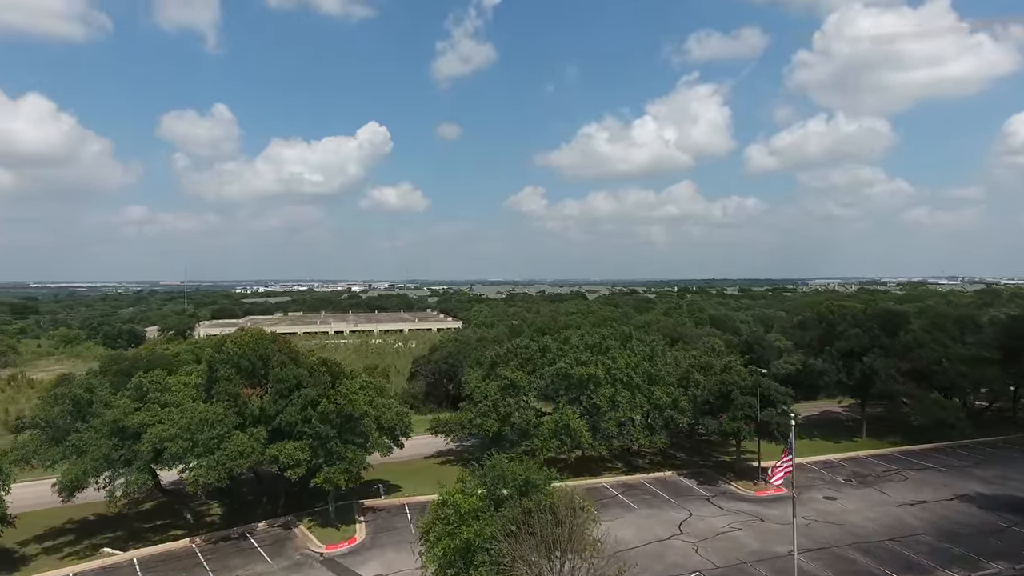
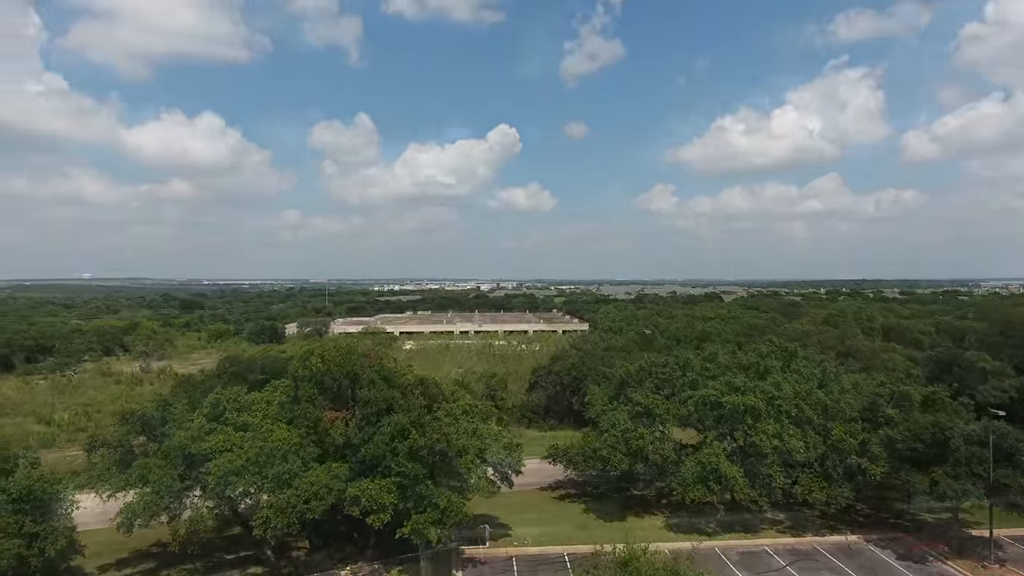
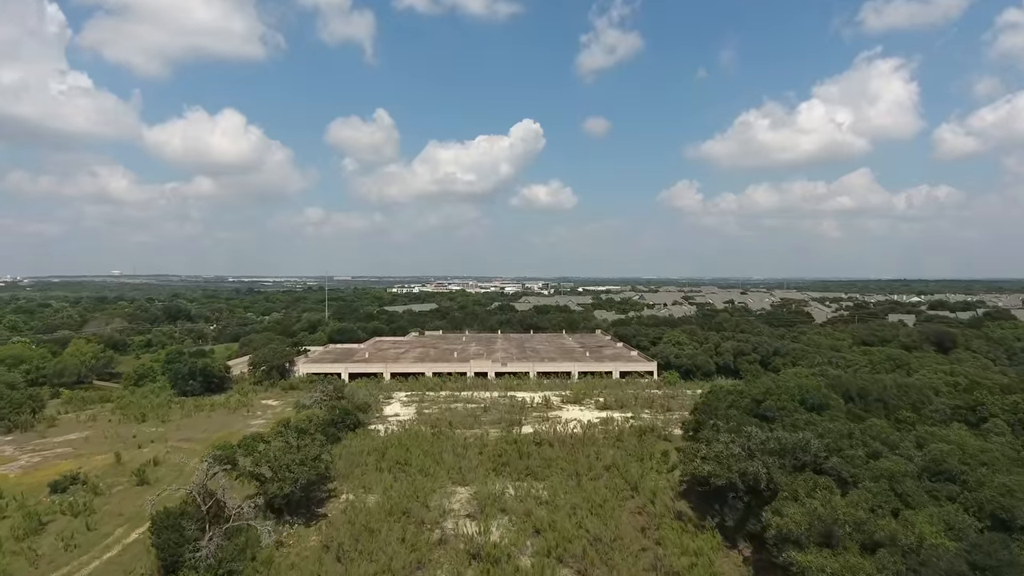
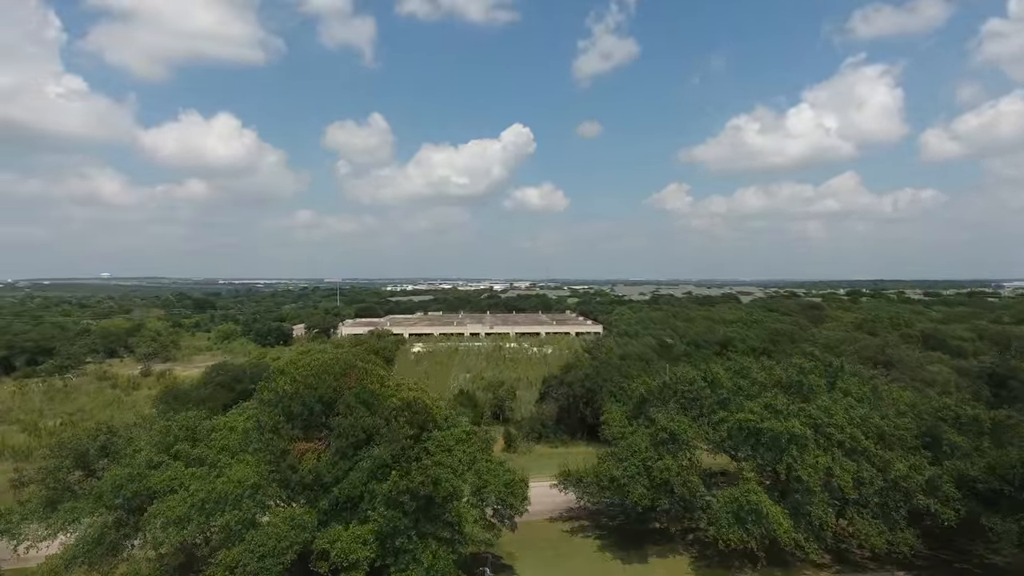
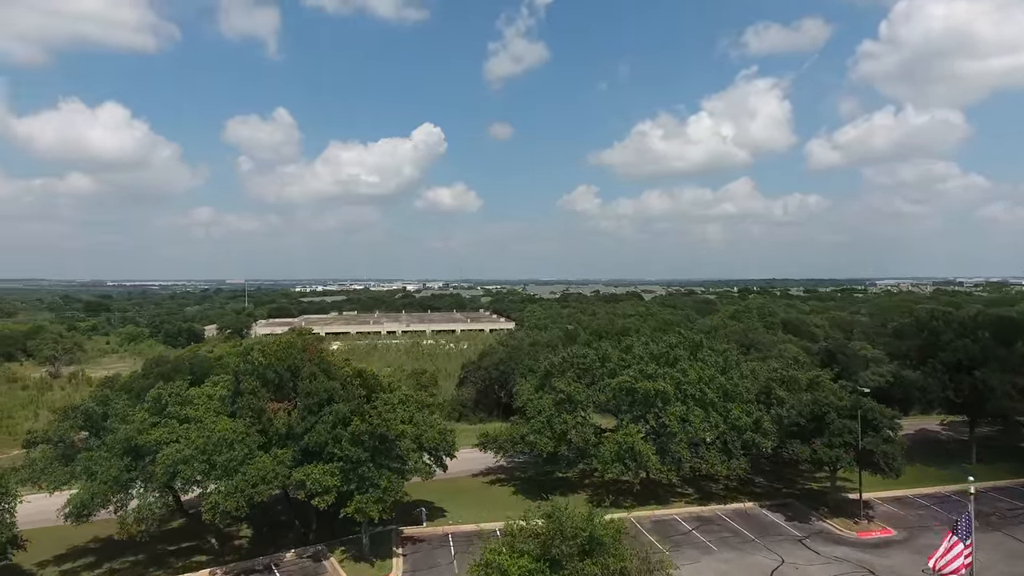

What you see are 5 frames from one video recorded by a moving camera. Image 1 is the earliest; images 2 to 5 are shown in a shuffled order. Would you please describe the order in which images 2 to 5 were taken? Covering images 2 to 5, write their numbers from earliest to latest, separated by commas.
5, 2, 4, 3
